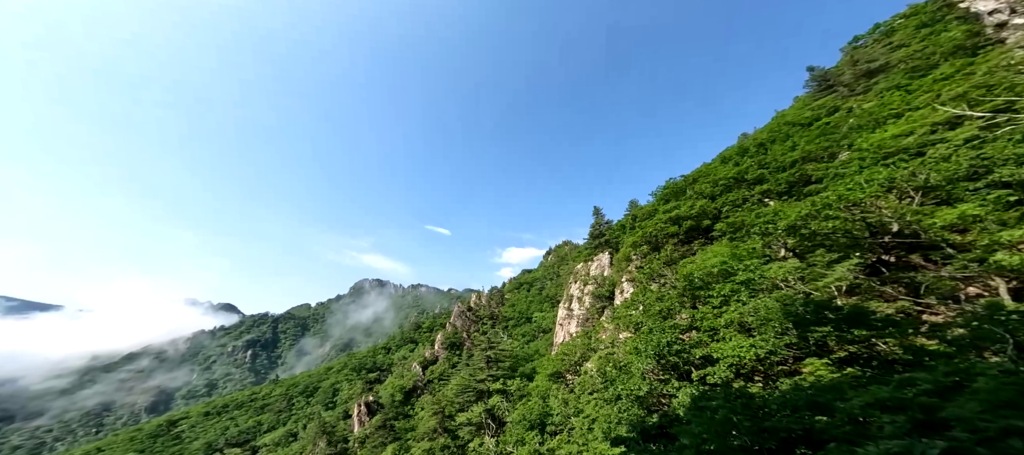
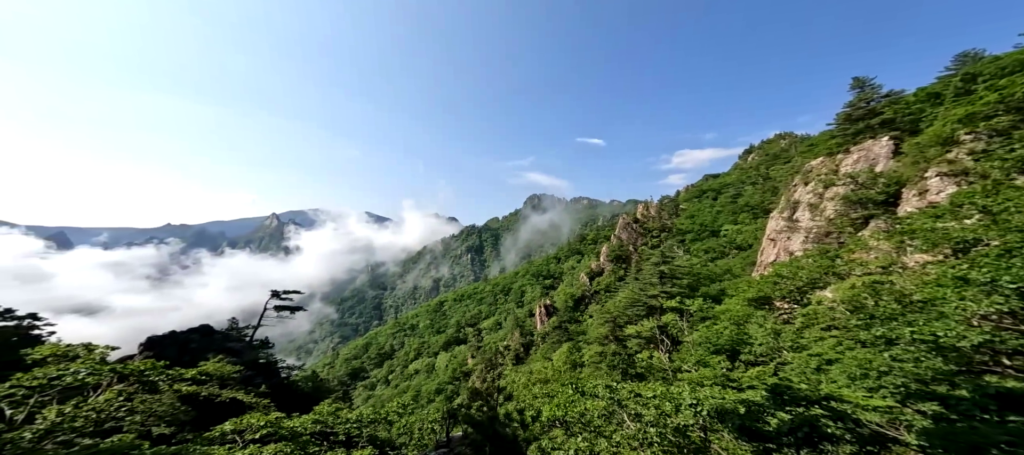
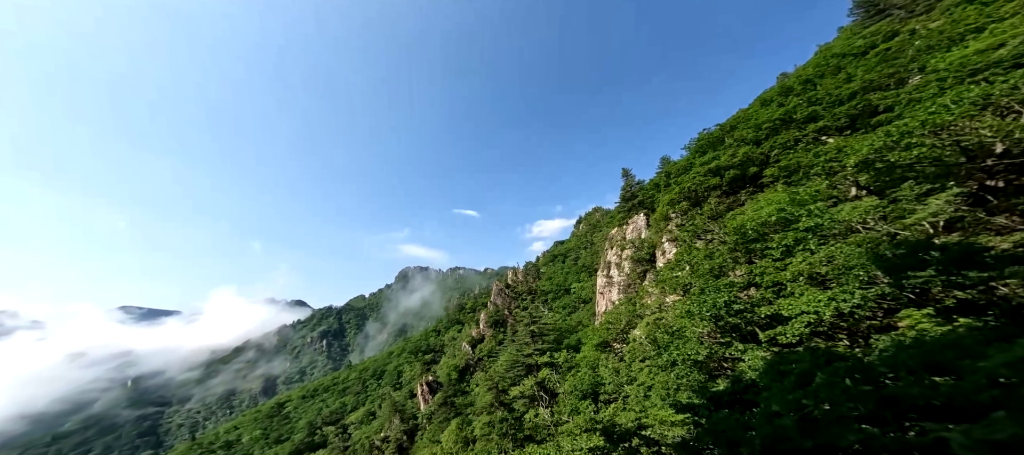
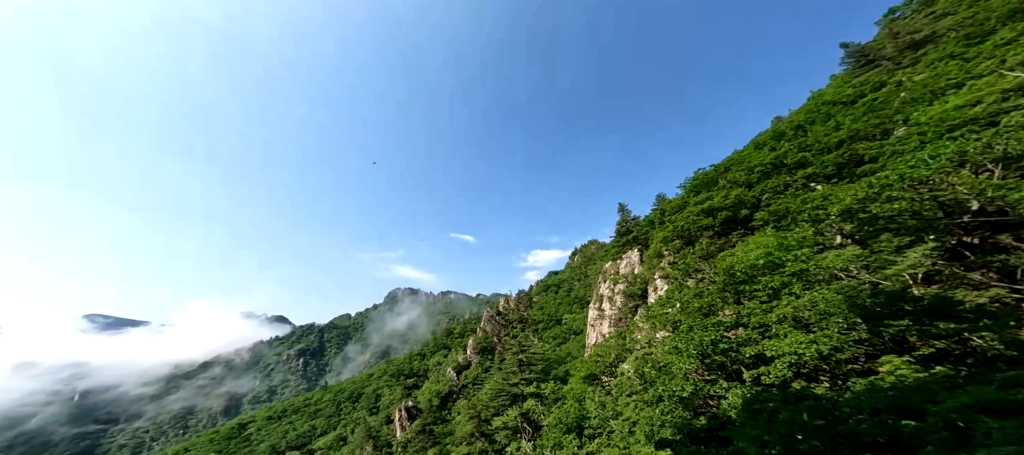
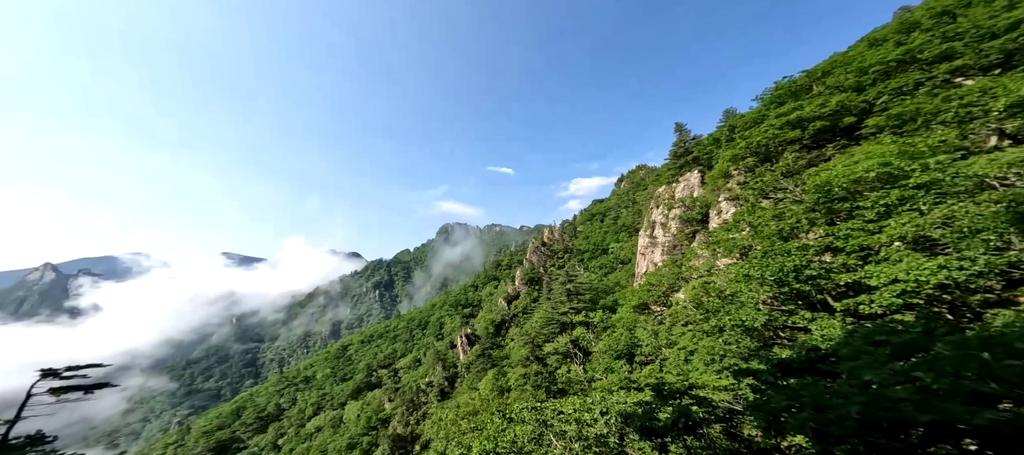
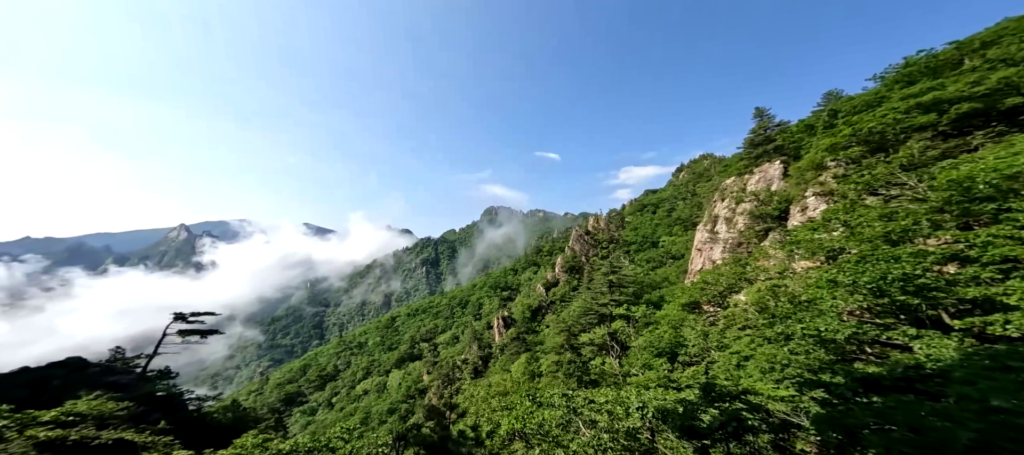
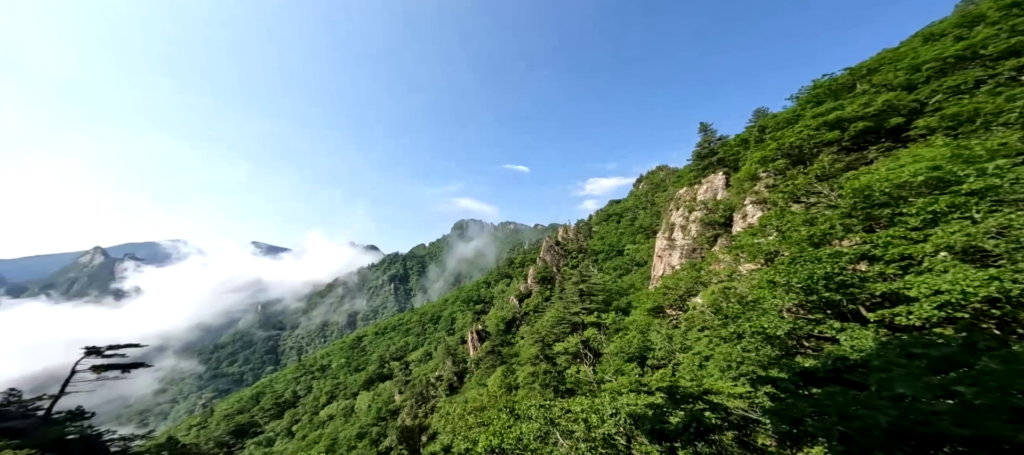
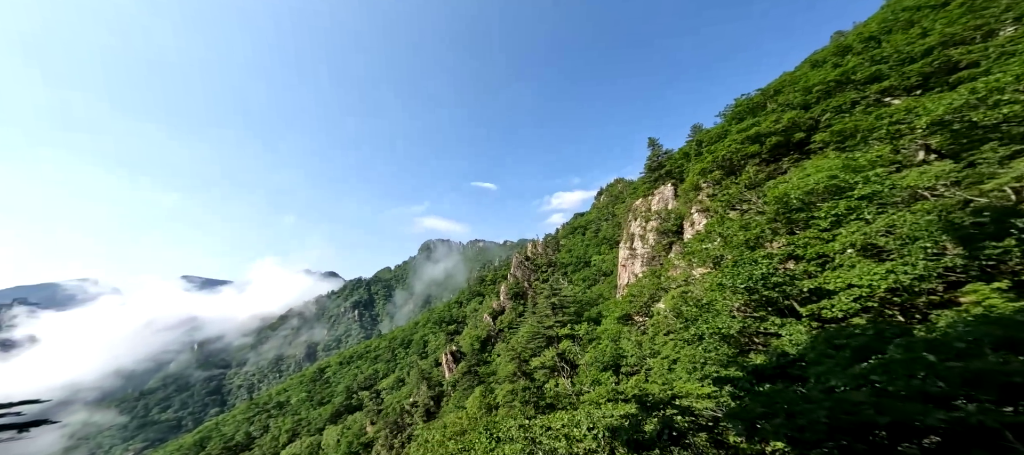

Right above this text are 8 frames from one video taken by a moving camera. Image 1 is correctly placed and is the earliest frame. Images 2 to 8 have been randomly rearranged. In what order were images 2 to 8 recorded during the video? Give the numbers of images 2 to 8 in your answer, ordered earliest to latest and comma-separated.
4, 3, 8, 5, 7, 6, 2
